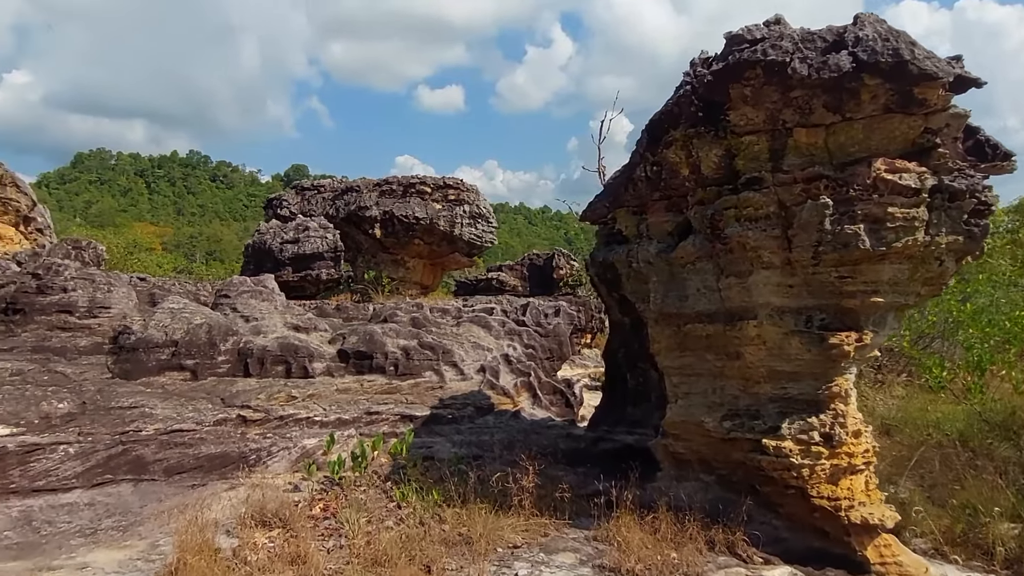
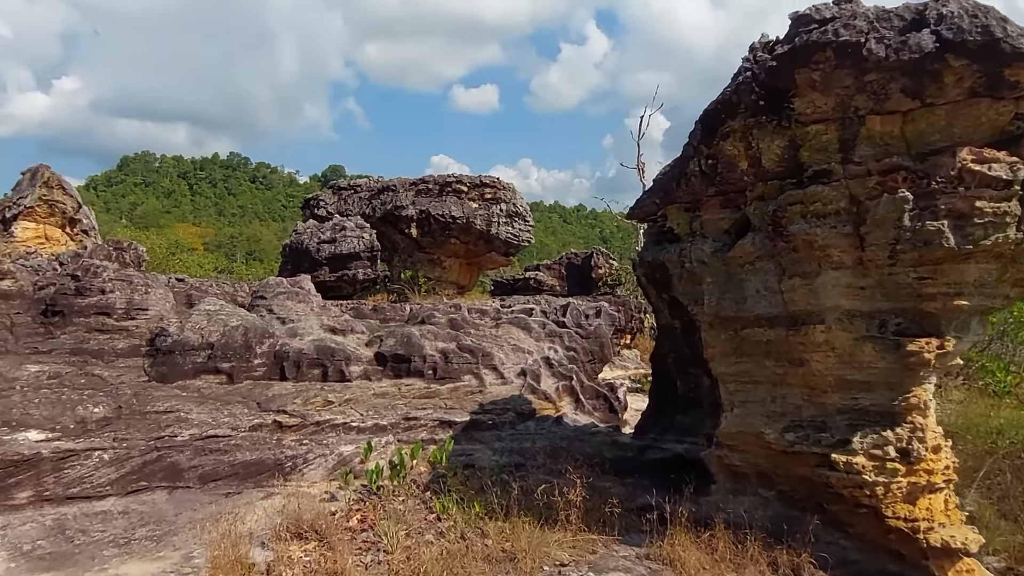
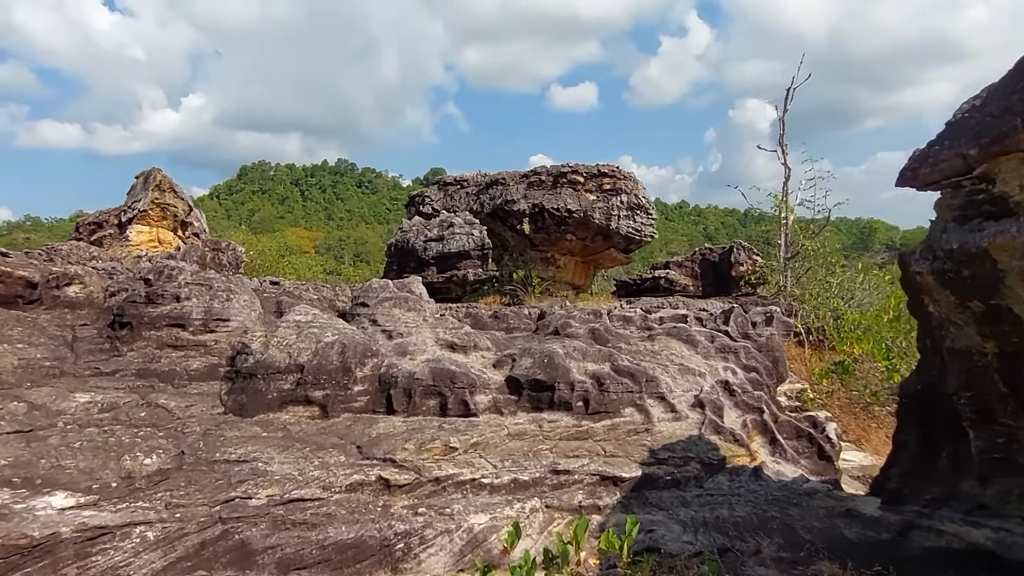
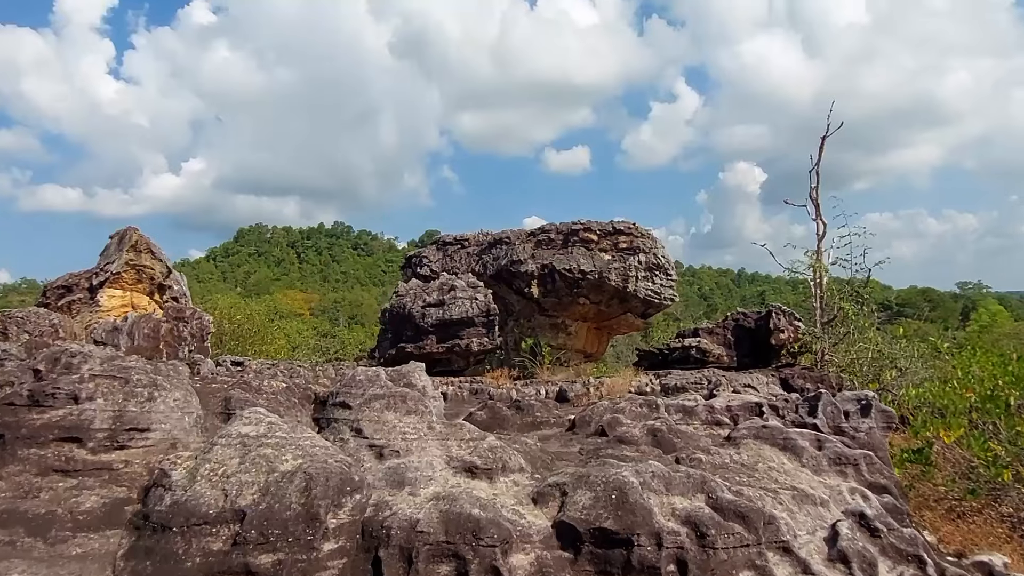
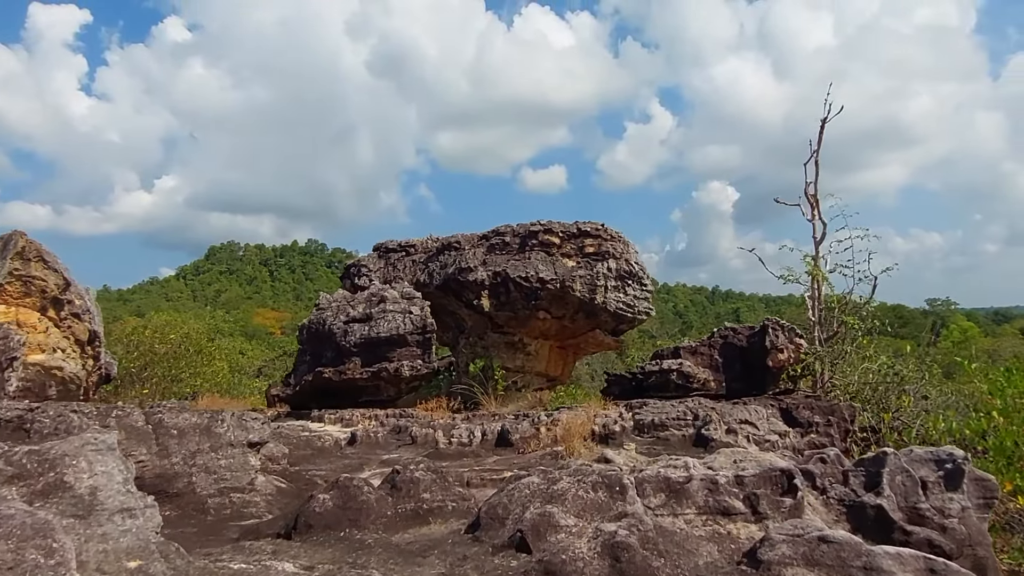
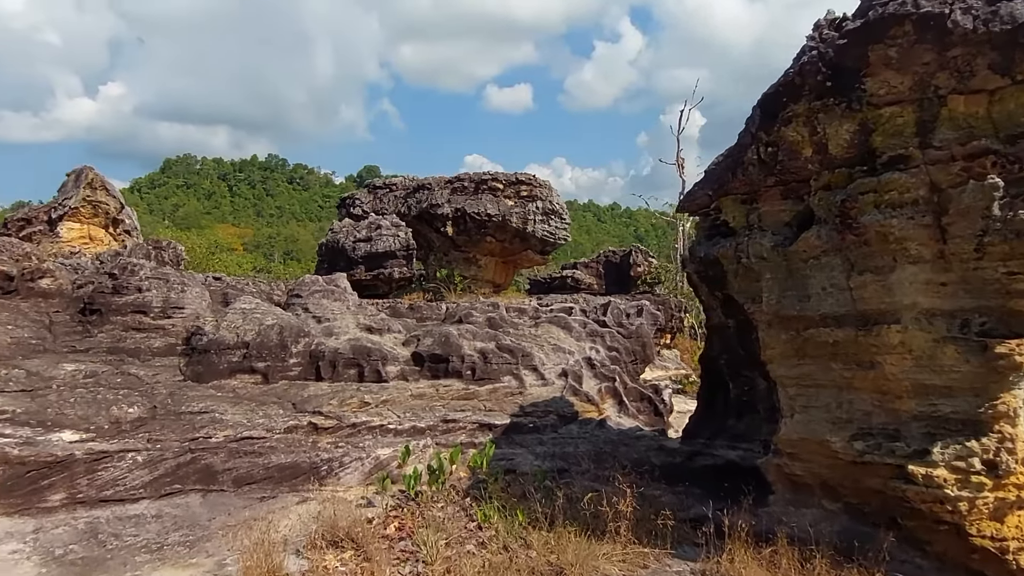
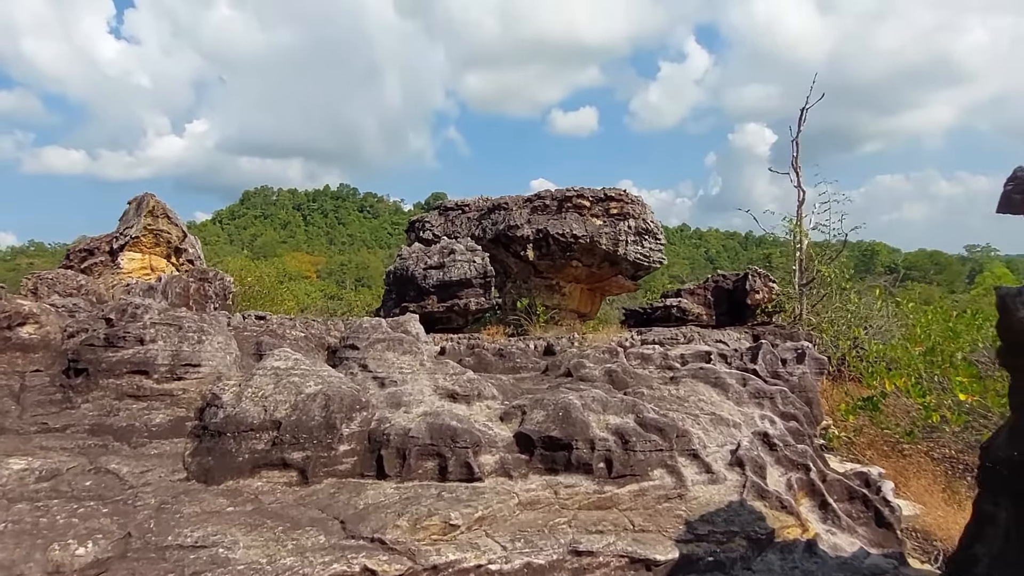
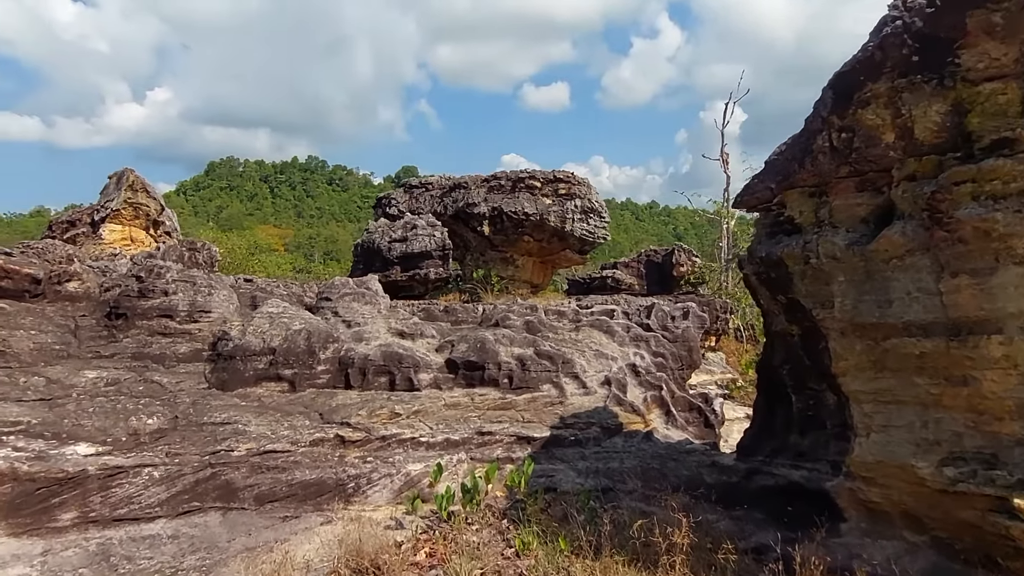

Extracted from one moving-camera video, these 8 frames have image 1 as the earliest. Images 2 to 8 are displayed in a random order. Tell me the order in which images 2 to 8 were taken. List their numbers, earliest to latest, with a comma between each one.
2, 6, 8, 3, 7, 4, 5
